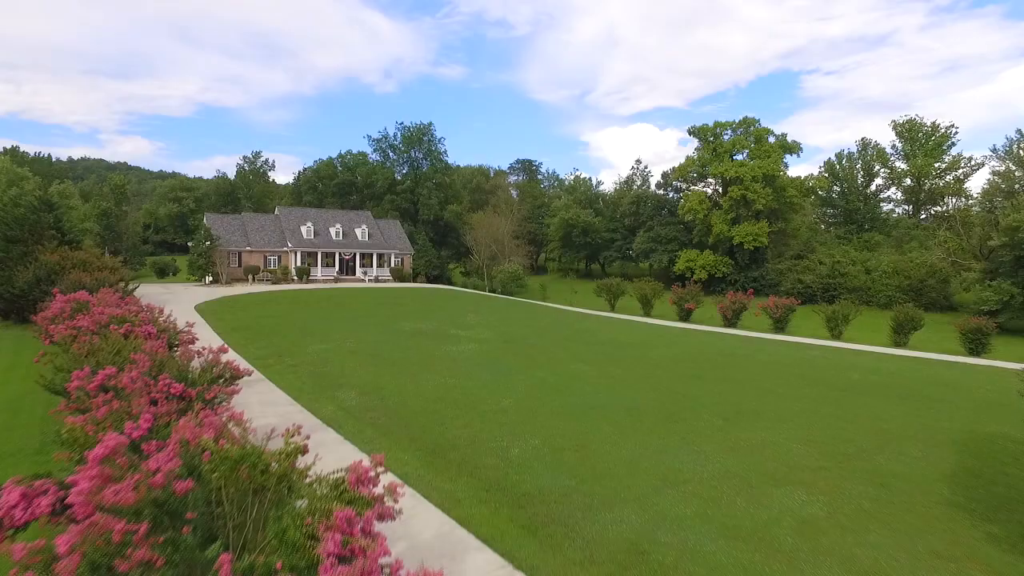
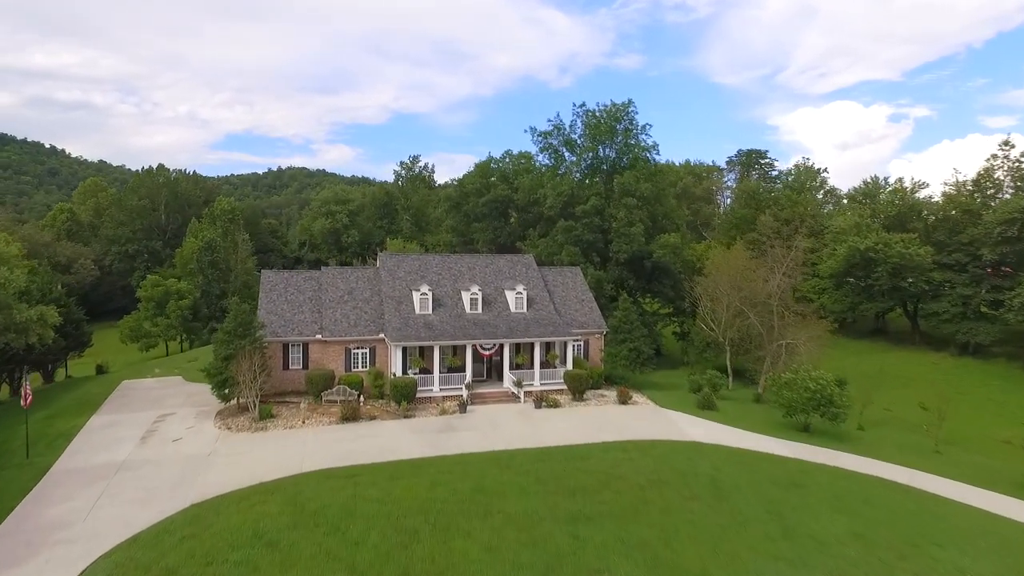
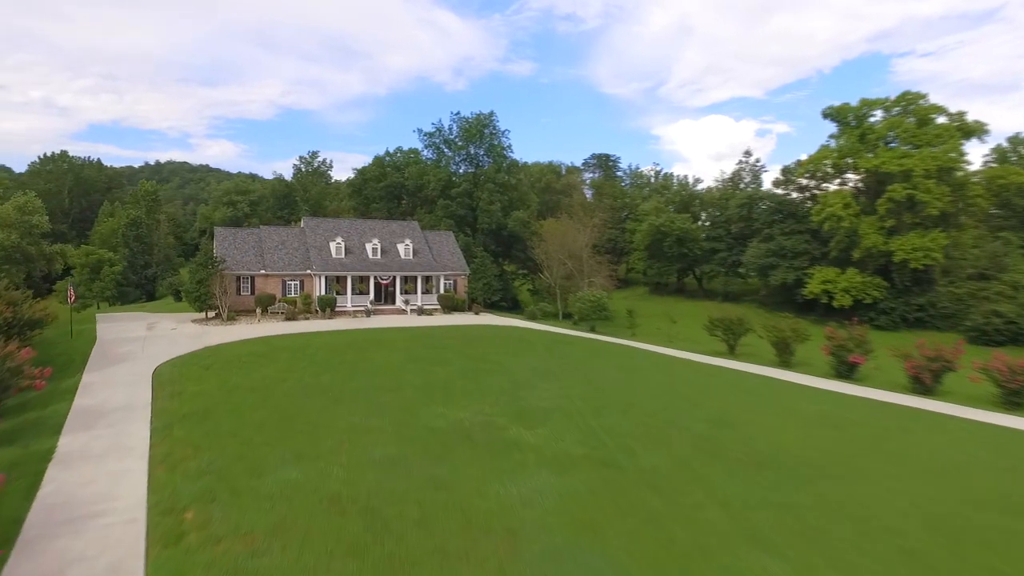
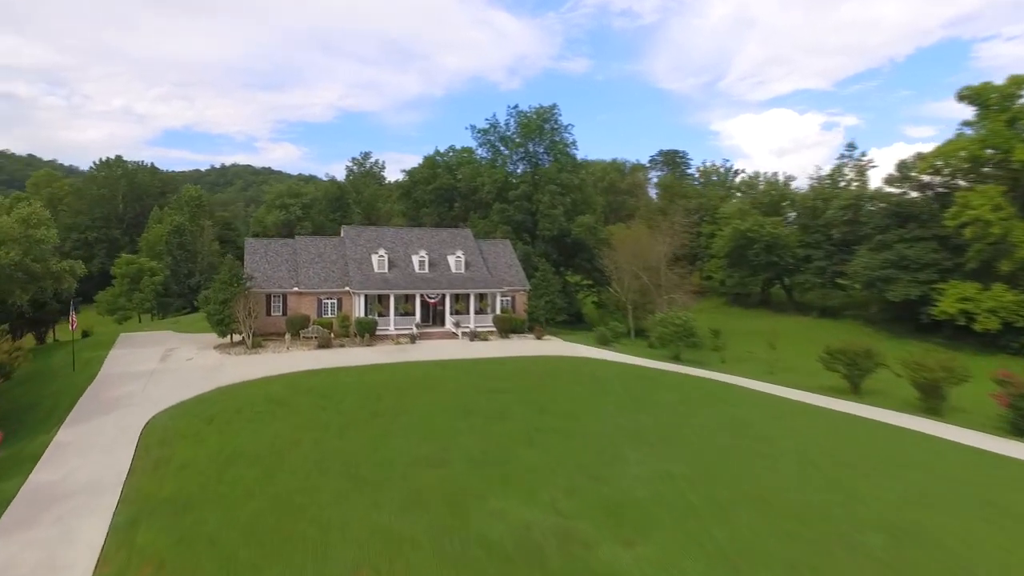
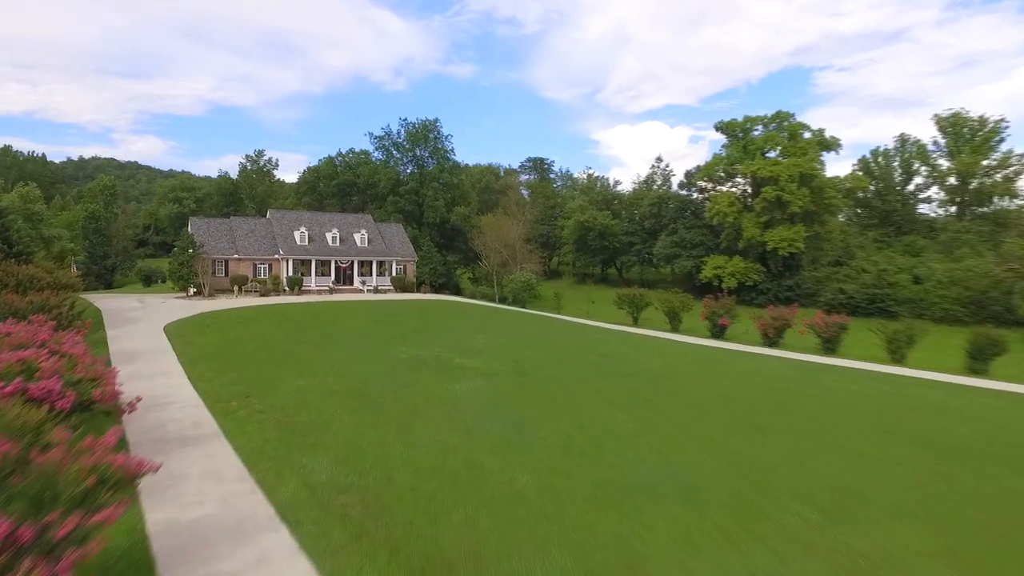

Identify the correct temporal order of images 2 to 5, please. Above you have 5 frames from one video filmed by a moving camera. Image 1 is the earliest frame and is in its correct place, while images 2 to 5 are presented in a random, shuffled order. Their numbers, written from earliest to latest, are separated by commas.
5, 3, 4, 2
